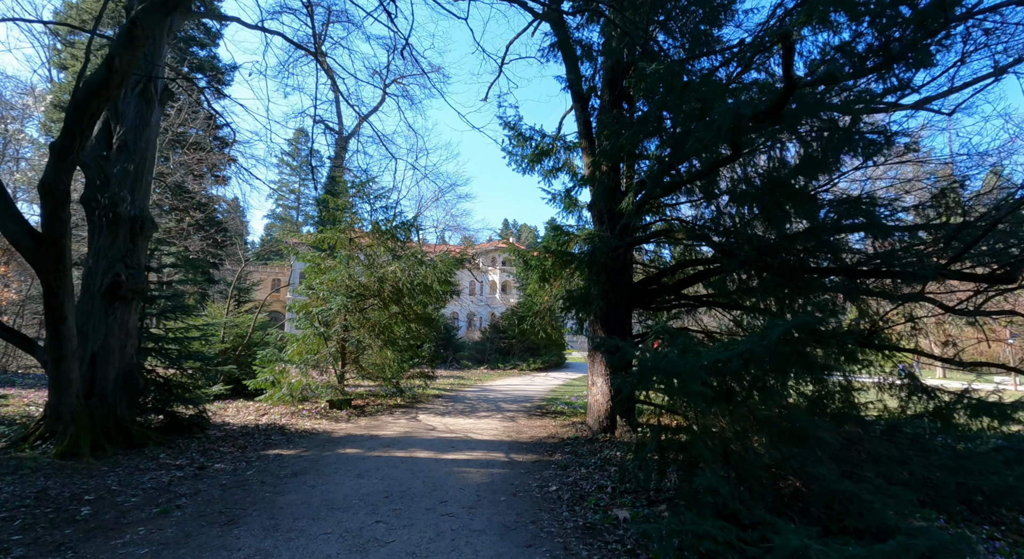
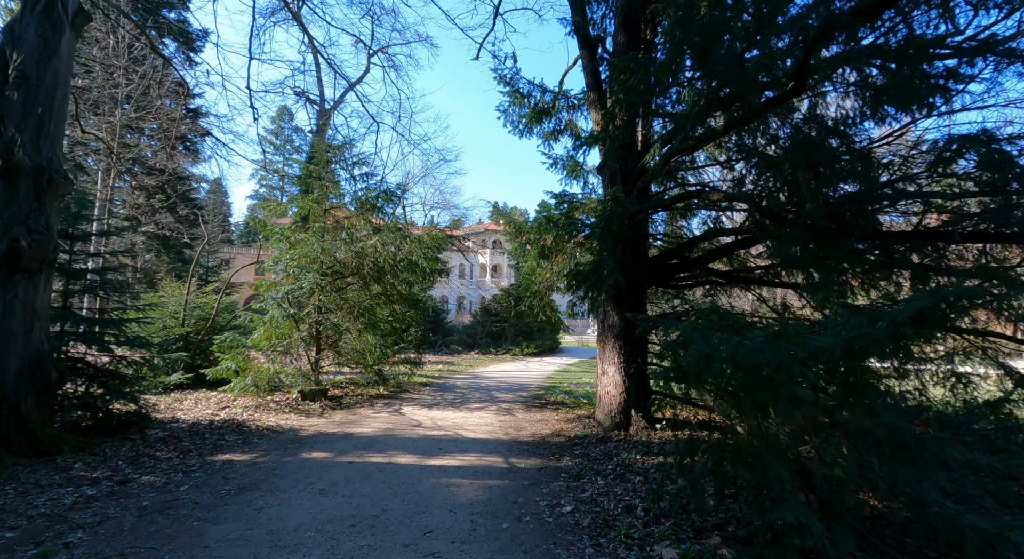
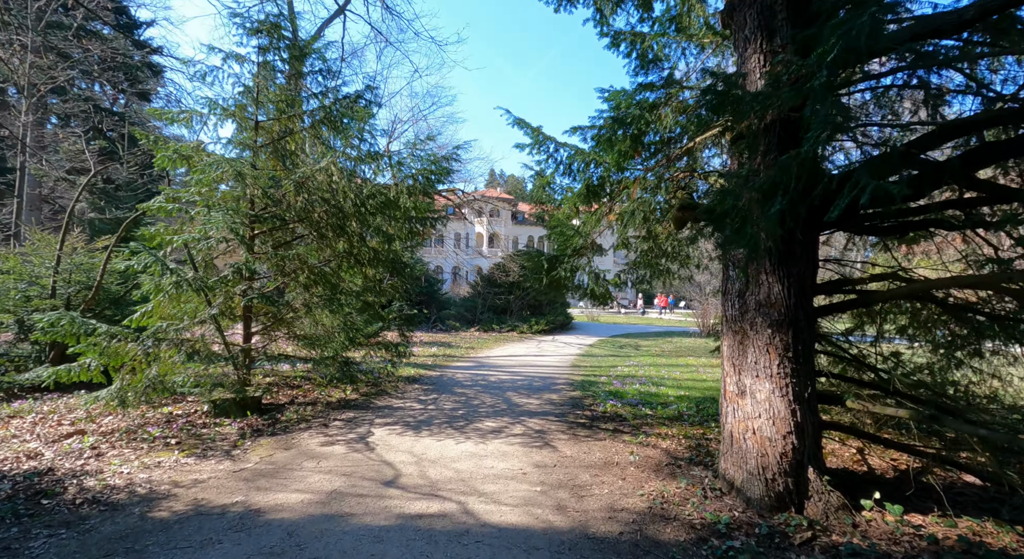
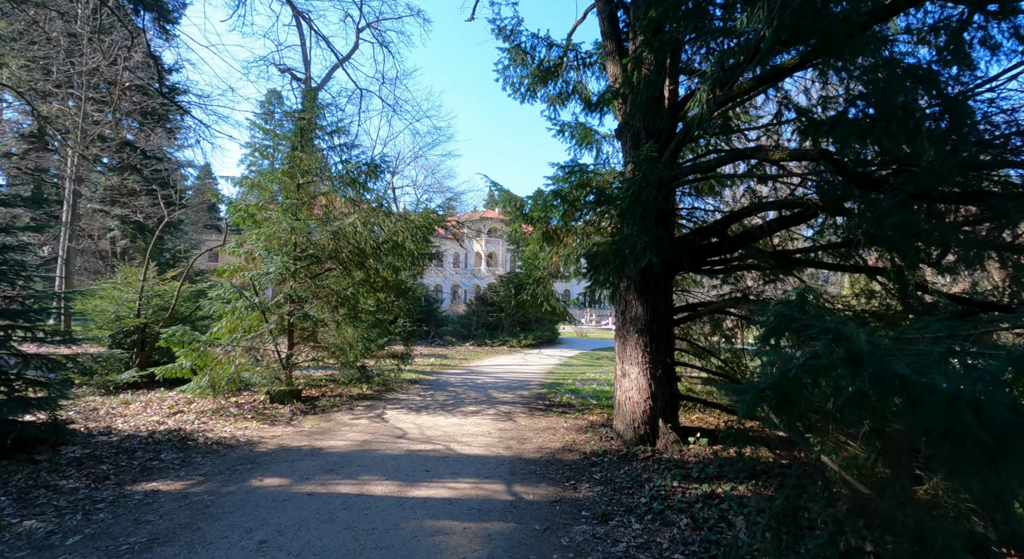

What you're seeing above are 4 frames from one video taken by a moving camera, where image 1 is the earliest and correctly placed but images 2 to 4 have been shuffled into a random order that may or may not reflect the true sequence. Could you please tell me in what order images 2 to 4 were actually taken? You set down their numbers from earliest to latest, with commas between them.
2, 4, 3
